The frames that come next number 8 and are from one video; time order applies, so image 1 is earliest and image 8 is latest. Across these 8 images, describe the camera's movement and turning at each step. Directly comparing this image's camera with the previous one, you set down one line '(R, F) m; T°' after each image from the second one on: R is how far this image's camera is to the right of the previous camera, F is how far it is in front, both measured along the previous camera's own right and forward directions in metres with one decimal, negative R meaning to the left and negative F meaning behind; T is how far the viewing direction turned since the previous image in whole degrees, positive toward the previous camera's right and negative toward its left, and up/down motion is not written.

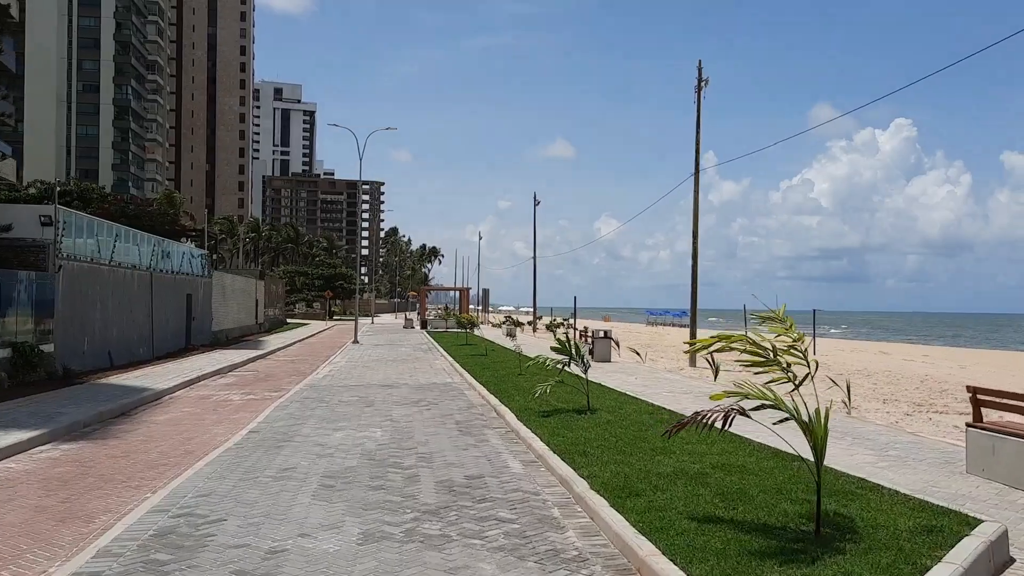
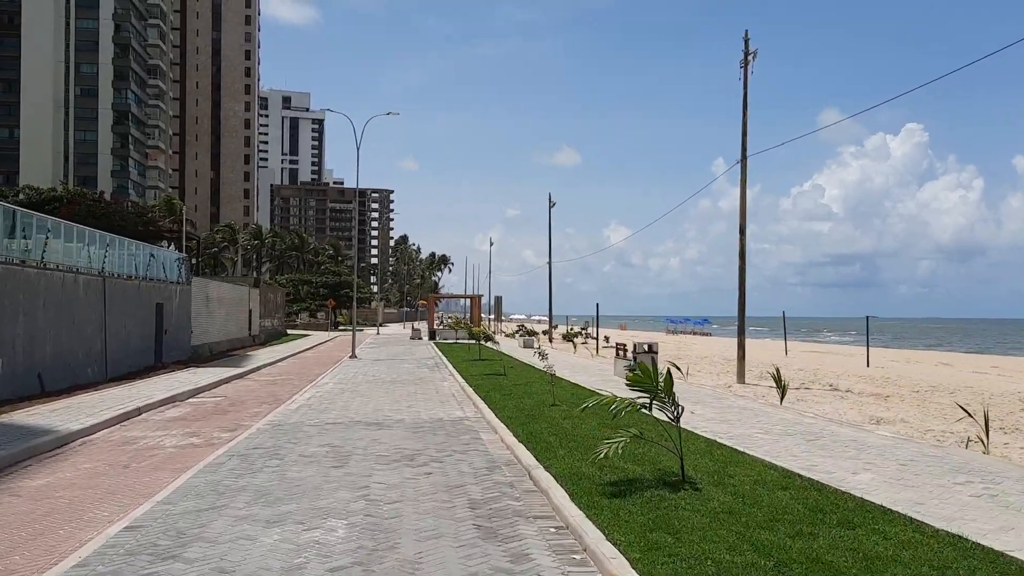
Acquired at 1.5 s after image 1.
(-0.3, +4.6) m; -1°
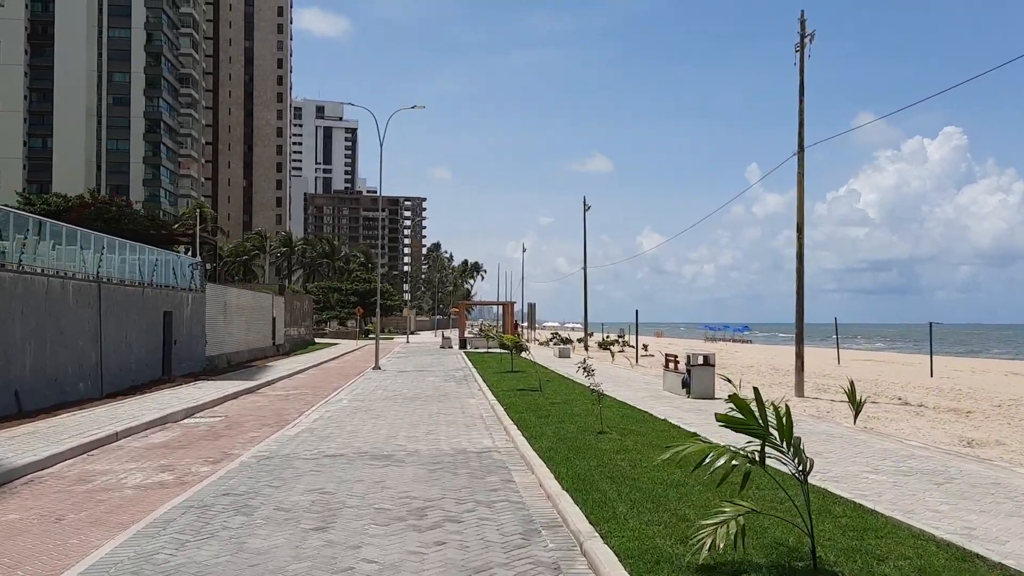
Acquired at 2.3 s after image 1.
(-0.1, +2.5) m; -2°
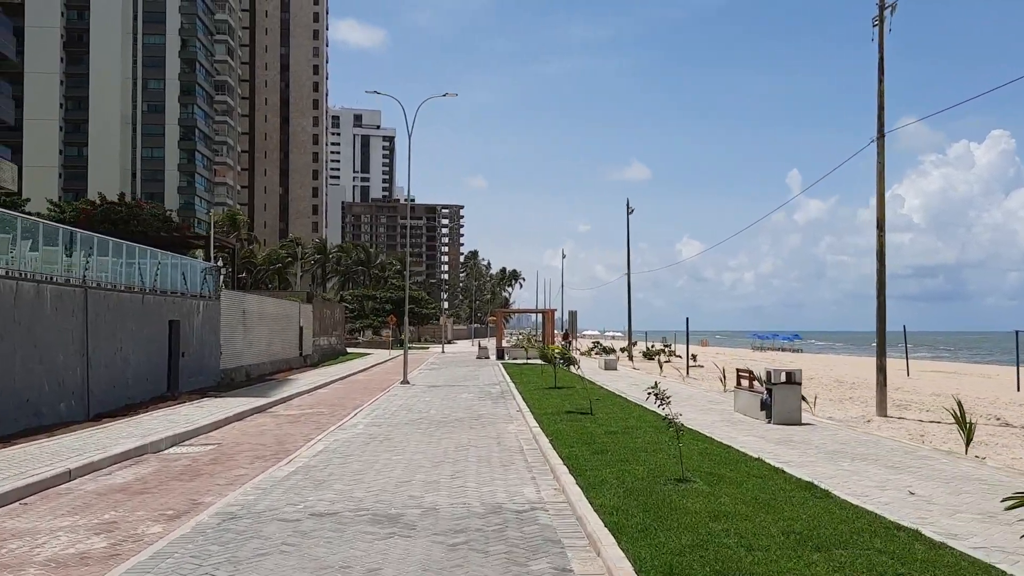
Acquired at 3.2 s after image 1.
(-0.1, +2.9) m; -2°
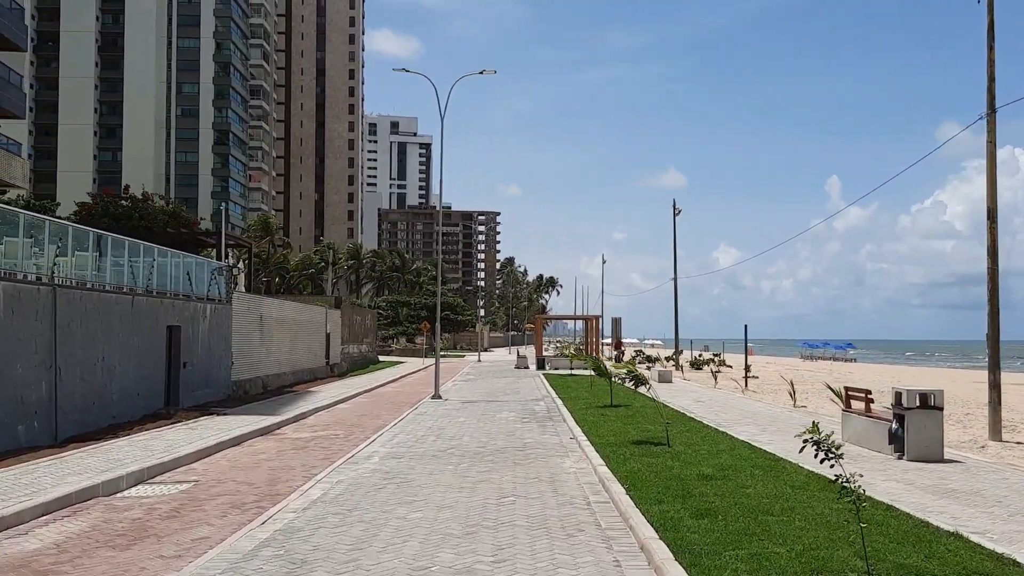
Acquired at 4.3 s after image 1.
(-0.3, +3.3) m; -2°
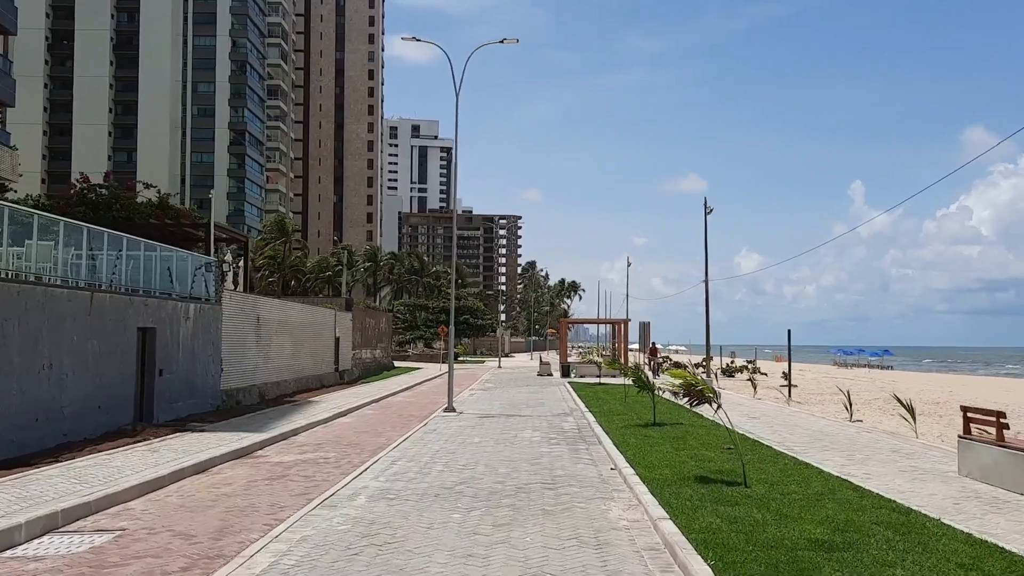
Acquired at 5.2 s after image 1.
(-0.1, +3.0) m; -1°
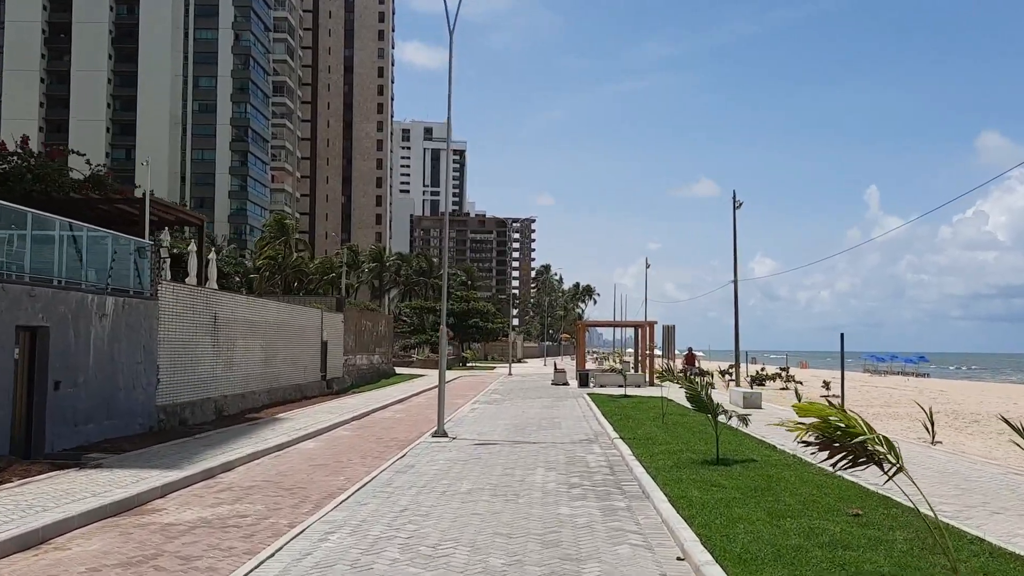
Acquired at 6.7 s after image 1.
(+0.1, +4.7) m; -1°
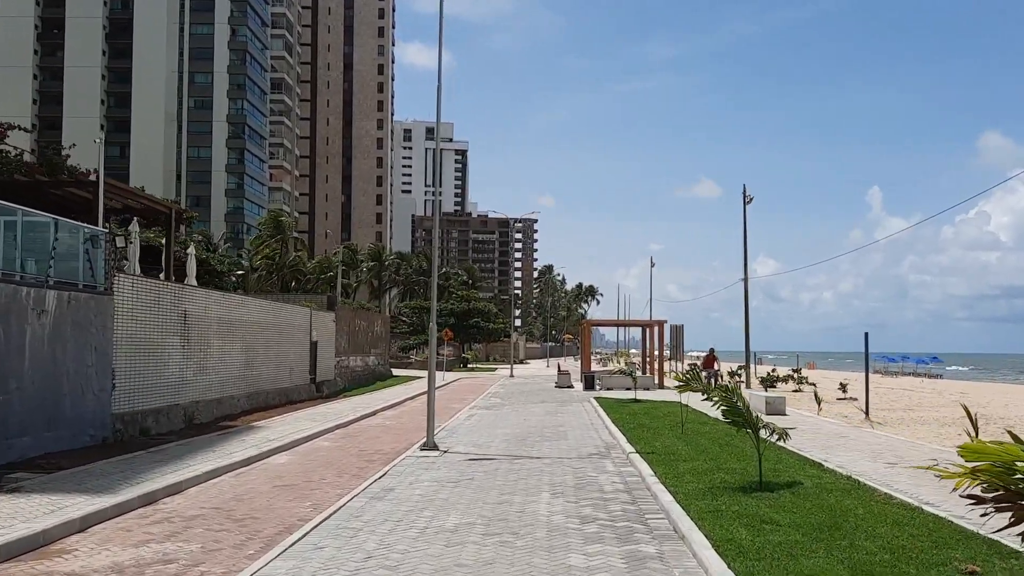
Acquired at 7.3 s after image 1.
(+0.1, +2.1) m; 0°
